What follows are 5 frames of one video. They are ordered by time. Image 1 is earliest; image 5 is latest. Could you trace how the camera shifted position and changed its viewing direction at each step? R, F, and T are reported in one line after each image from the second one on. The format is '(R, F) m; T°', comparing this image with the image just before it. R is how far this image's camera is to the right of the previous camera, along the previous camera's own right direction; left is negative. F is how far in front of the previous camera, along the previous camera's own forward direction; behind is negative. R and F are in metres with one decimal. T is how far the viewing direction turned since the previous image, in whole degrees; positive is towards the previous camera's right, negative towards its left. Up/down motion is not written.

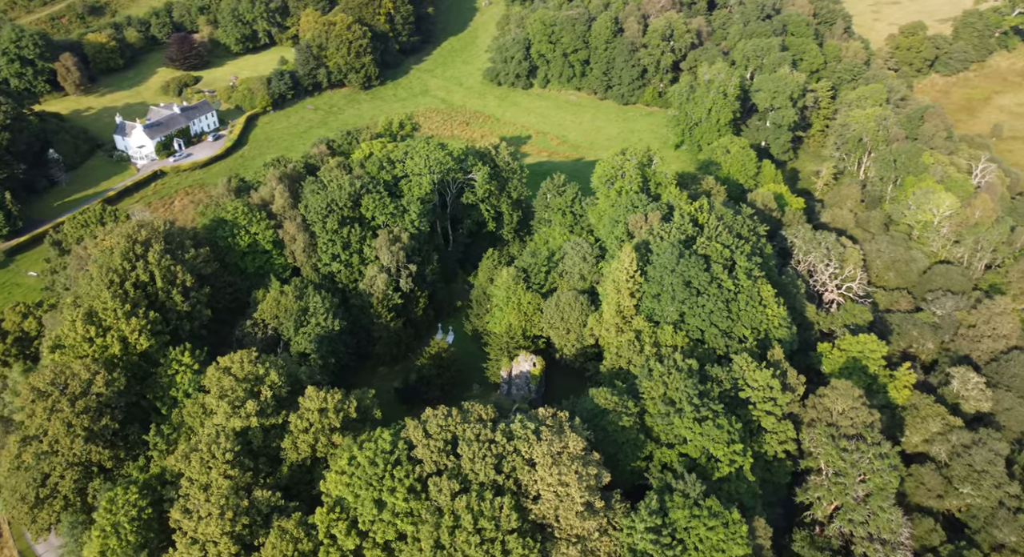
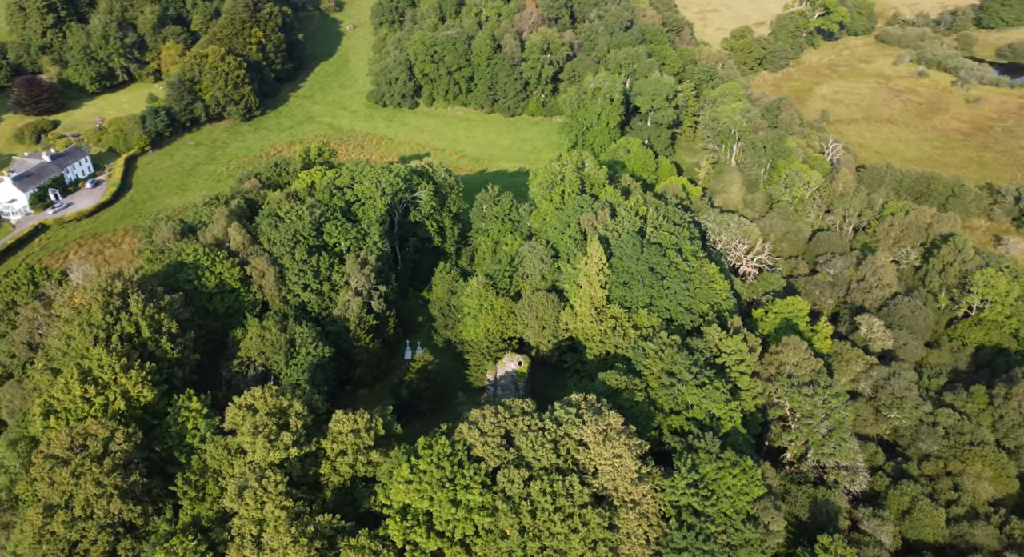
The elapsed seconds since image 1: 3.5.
(-9.6, -2.0) m; +12°
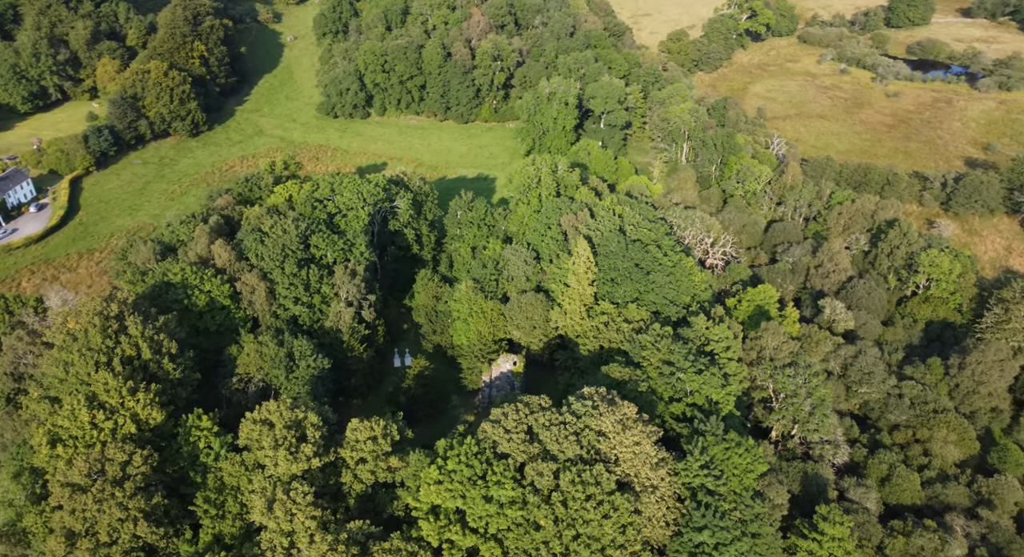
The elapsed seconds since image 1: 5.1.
(-4.3, -1.0) m; +5°
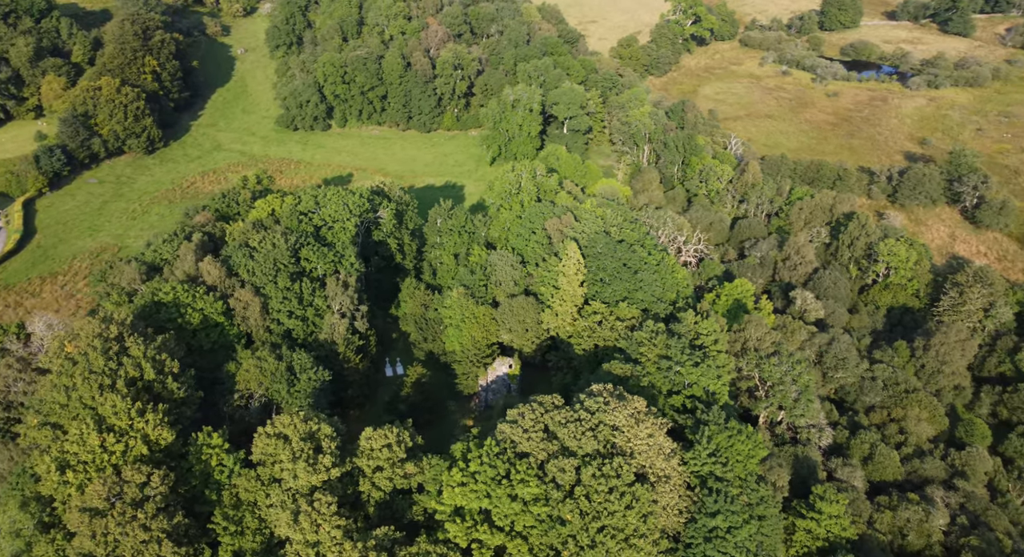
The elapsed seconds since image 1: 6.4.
(-3.6, -0.8) m; +4°
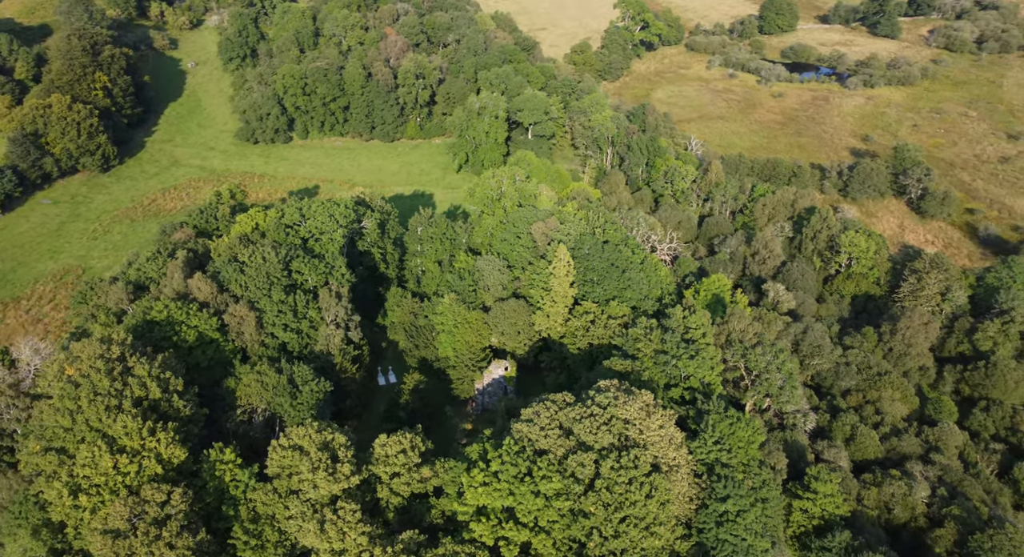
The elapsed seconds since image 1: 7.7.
(-3.5, -0.8) m; +4°
